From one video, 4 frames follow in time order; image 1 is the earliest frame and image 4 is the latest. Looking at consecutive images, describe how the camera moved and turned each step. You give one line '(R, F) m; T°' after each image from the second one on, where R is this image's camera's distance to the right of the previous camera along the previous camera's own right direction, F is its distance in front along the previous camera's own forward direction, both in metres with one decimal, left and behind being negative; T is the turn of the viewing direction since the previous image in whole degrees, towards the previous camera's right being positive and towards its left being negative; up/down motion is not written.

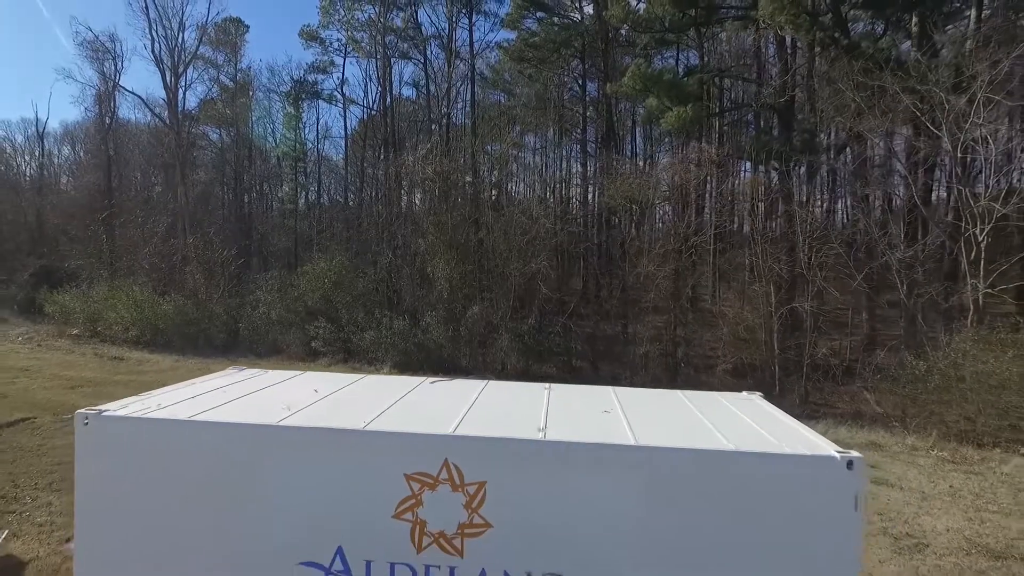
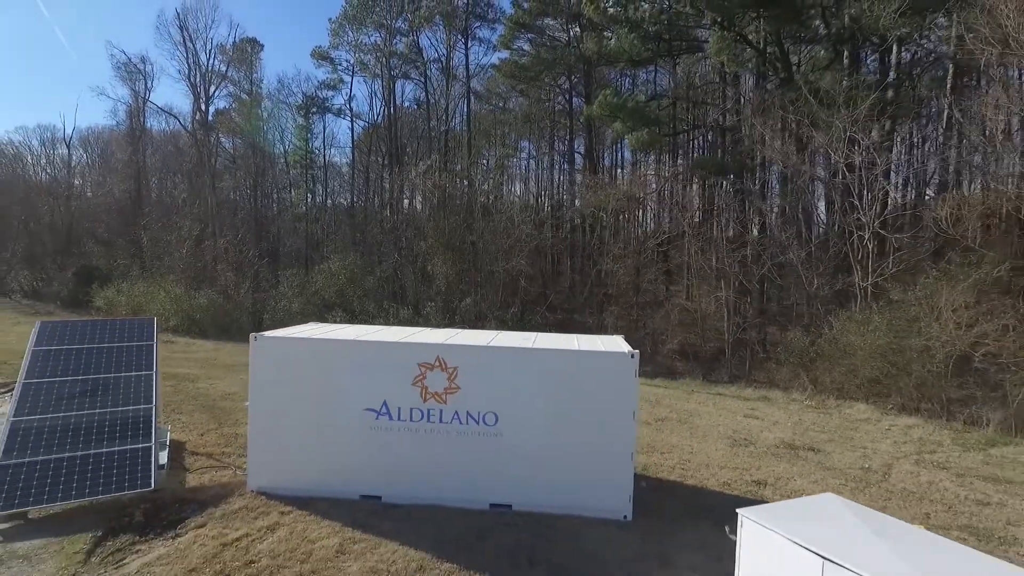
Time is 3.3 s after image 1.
(+0.5, -3.2) m; 0°
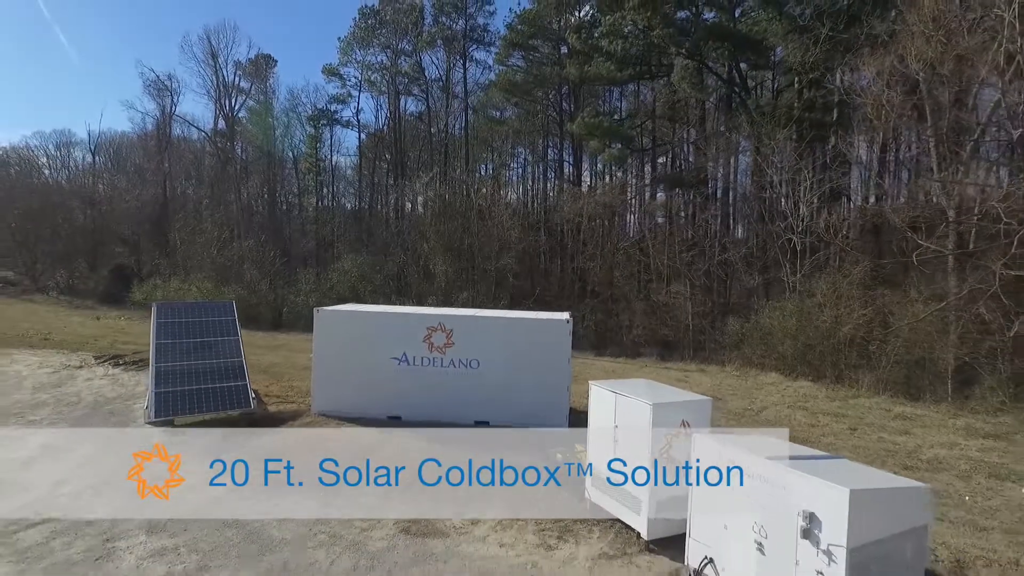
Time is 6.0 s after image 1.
(+0.4, -3.2) m; 0°
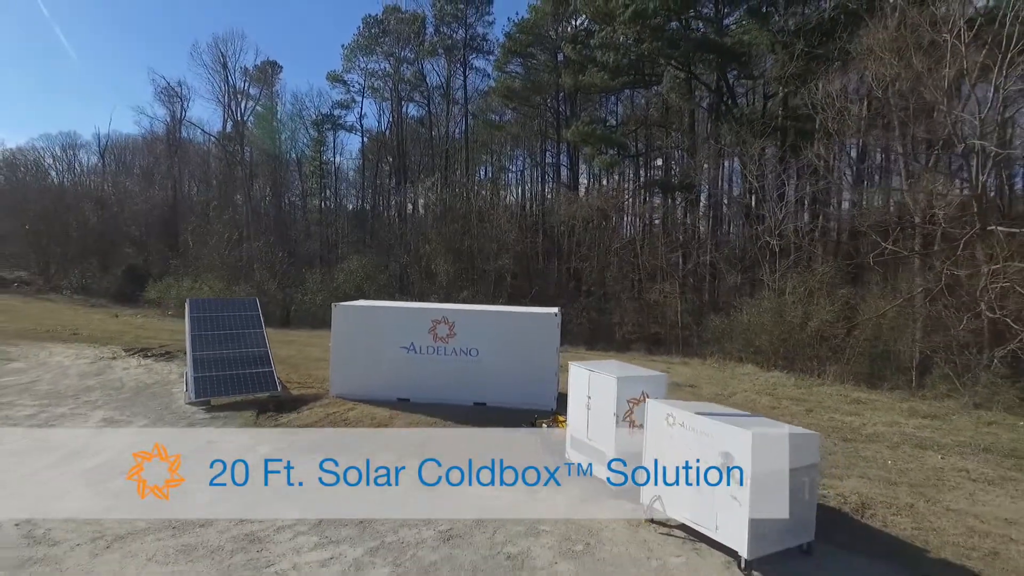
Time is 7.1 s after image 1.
(+0.1, -1.3) m; 0°
